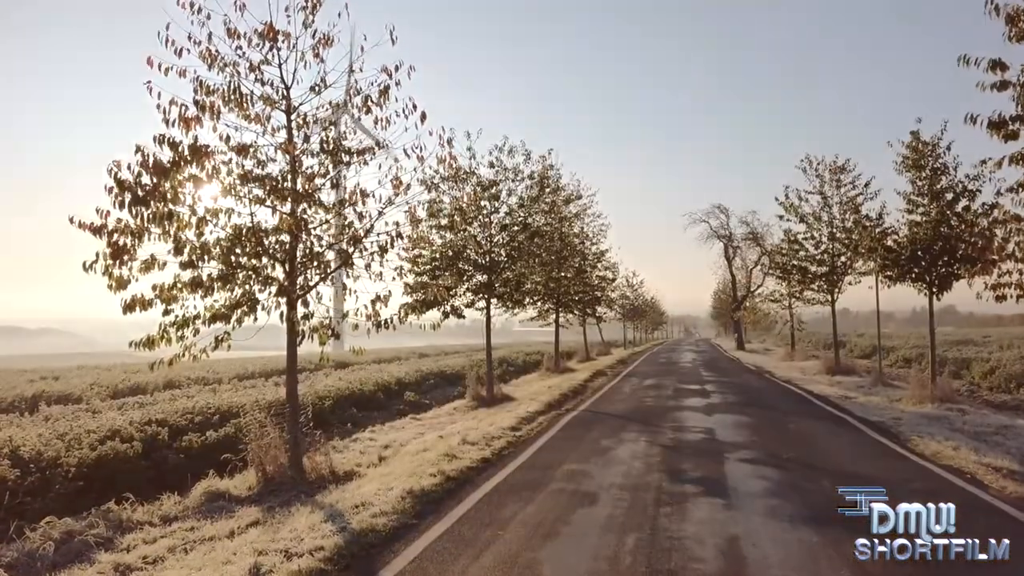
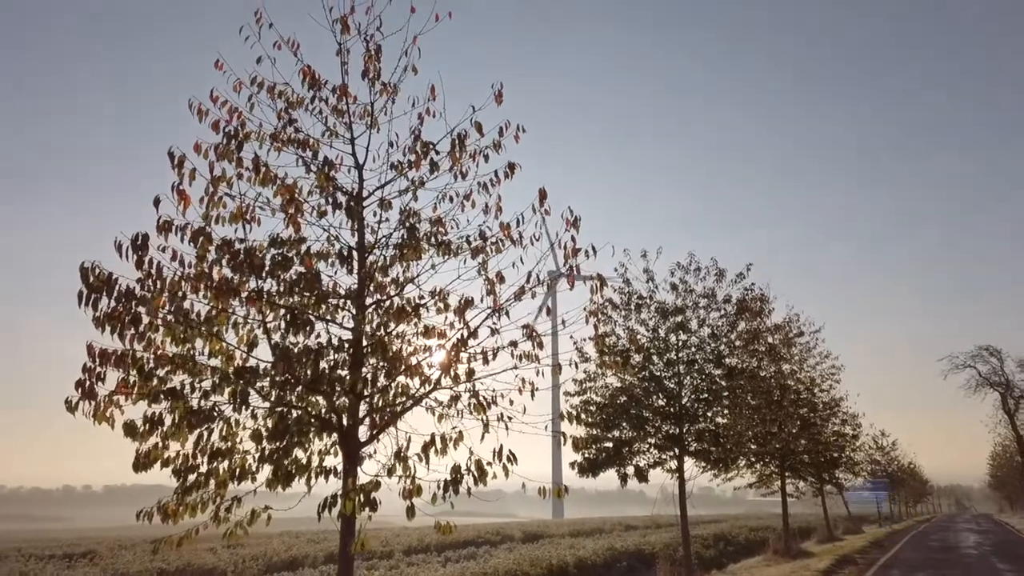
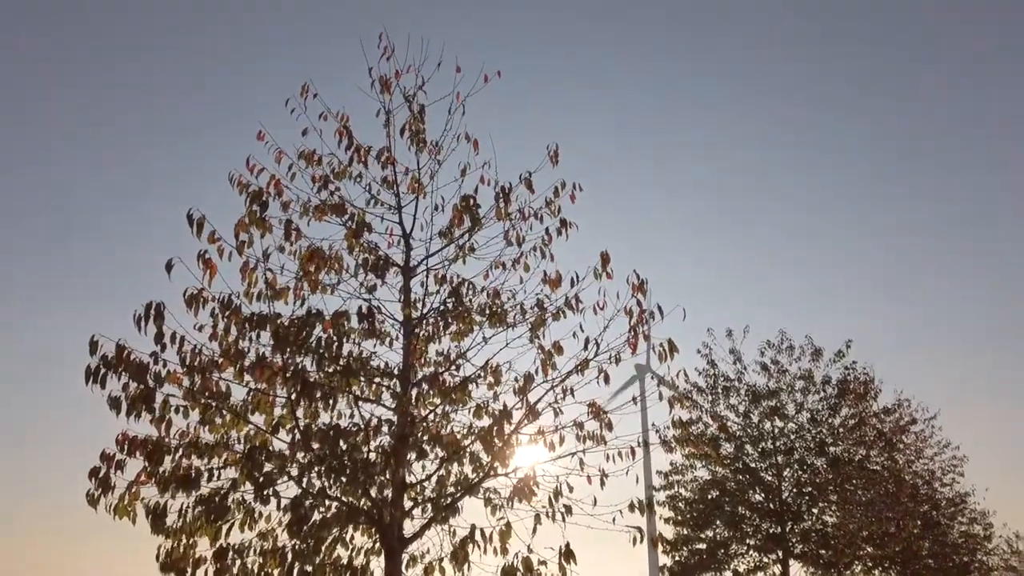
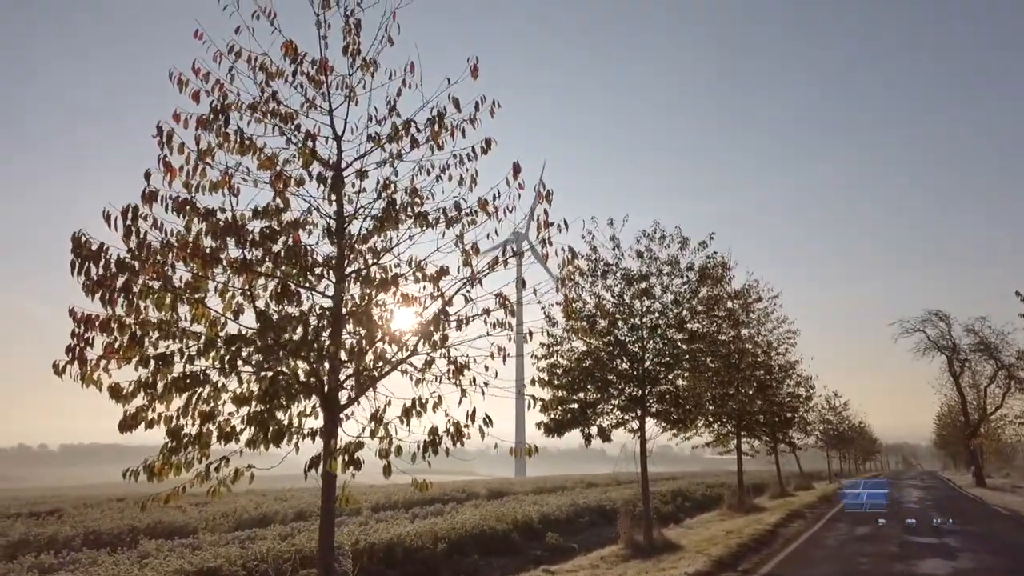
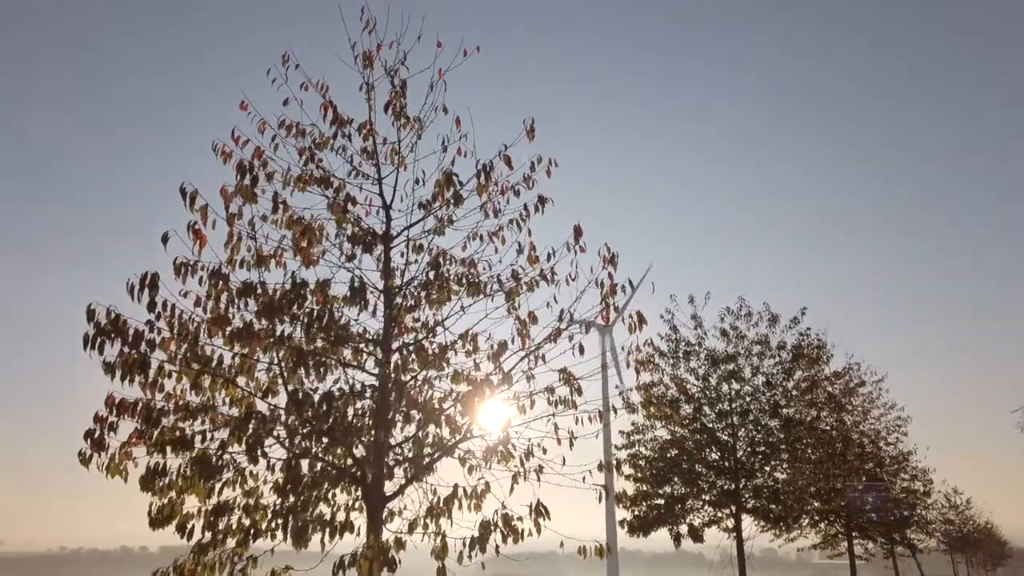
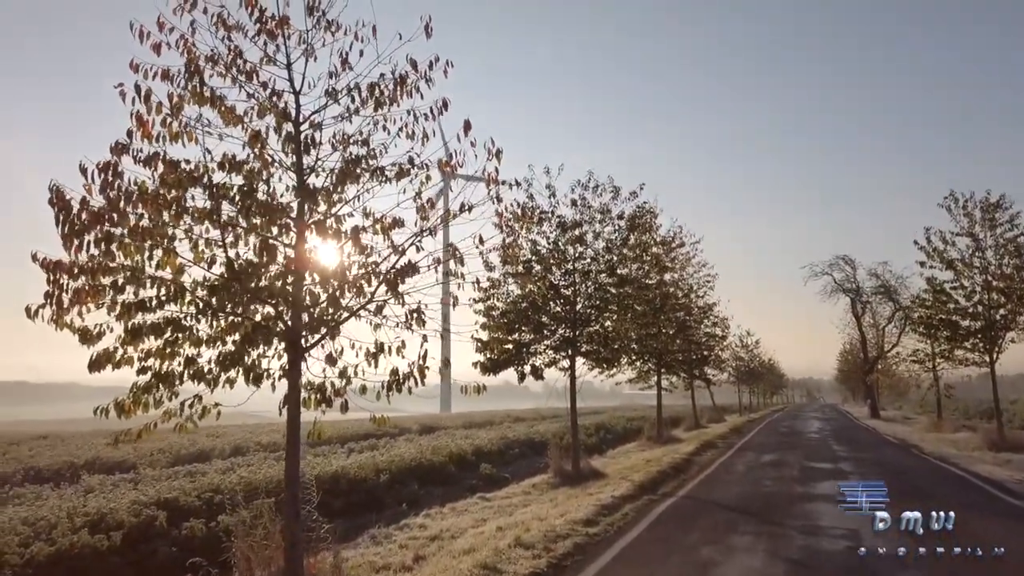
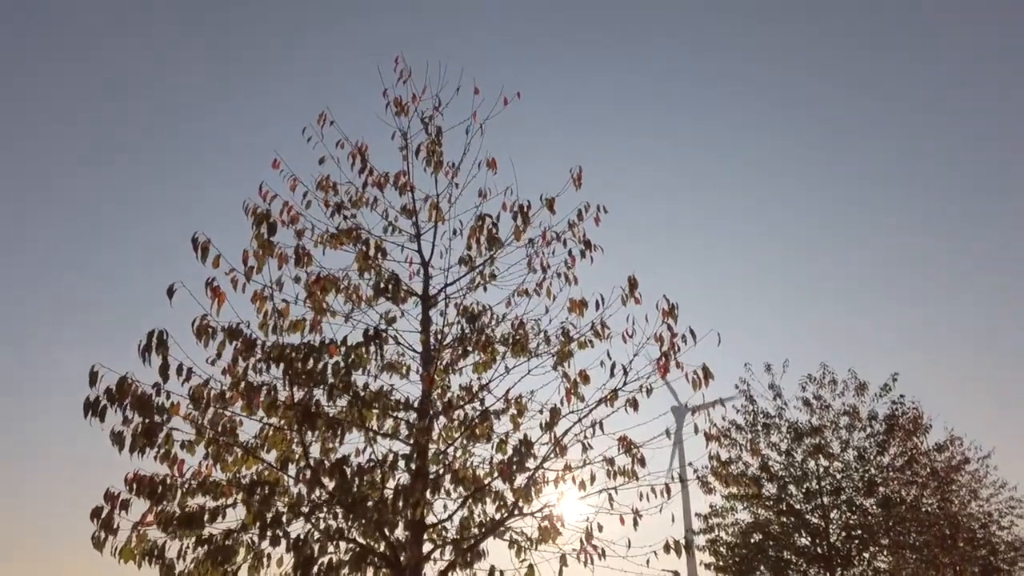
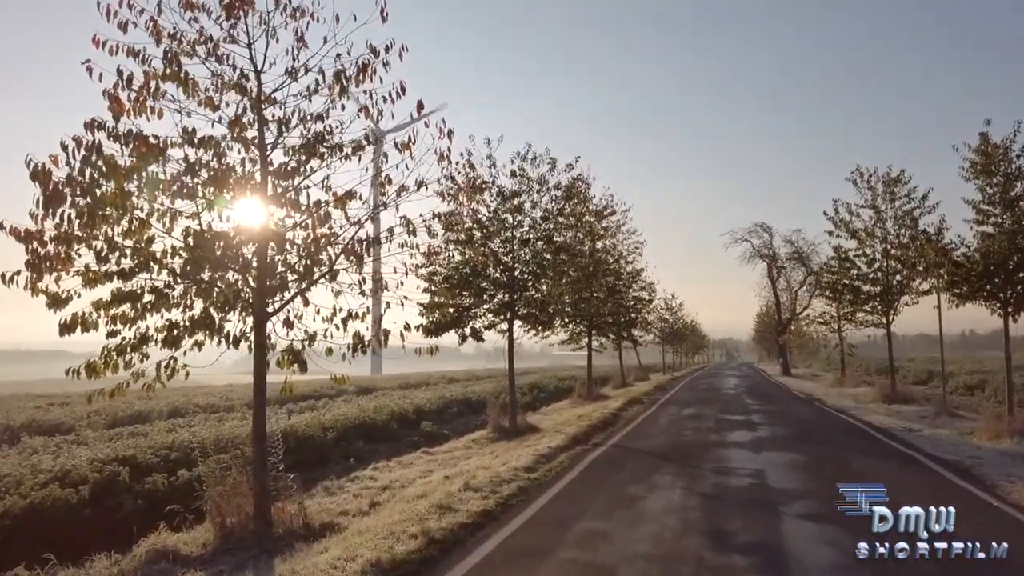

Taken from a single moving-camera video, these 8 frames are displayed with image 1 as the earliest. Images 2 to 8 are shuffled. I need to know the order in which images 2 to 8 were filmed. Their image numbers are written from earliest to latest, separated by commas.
8, 6, 4, 2, 5, 3, 7
